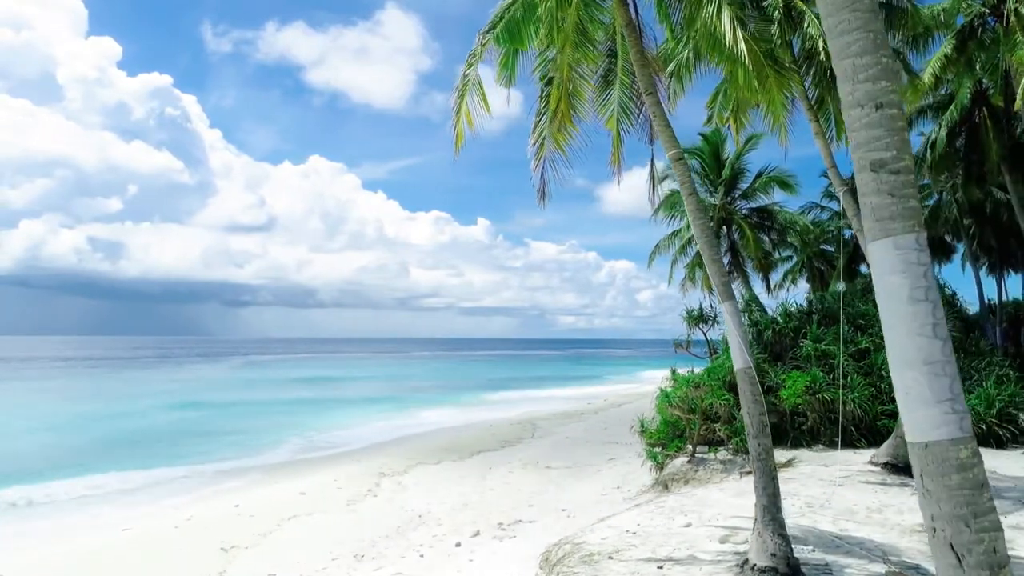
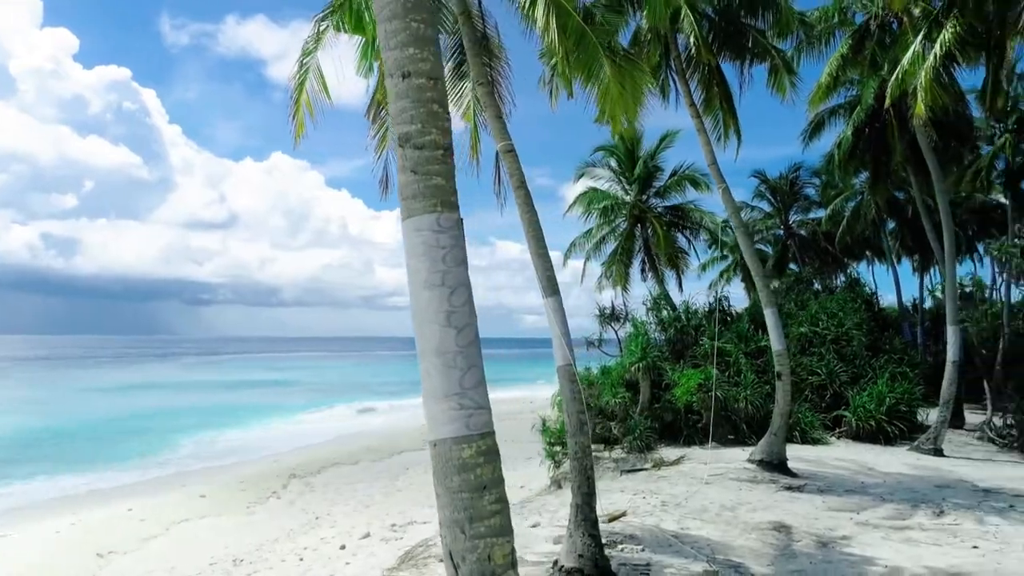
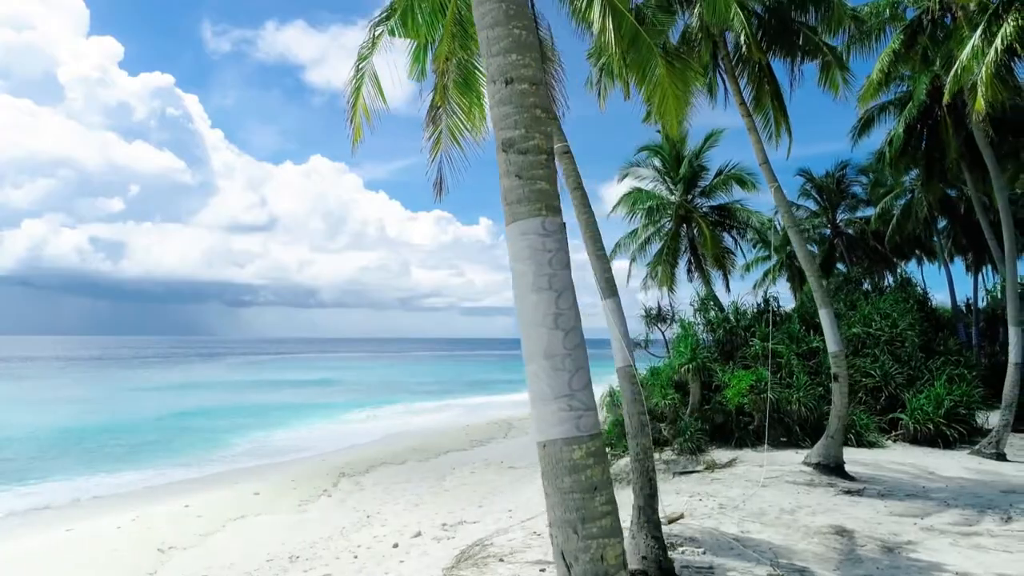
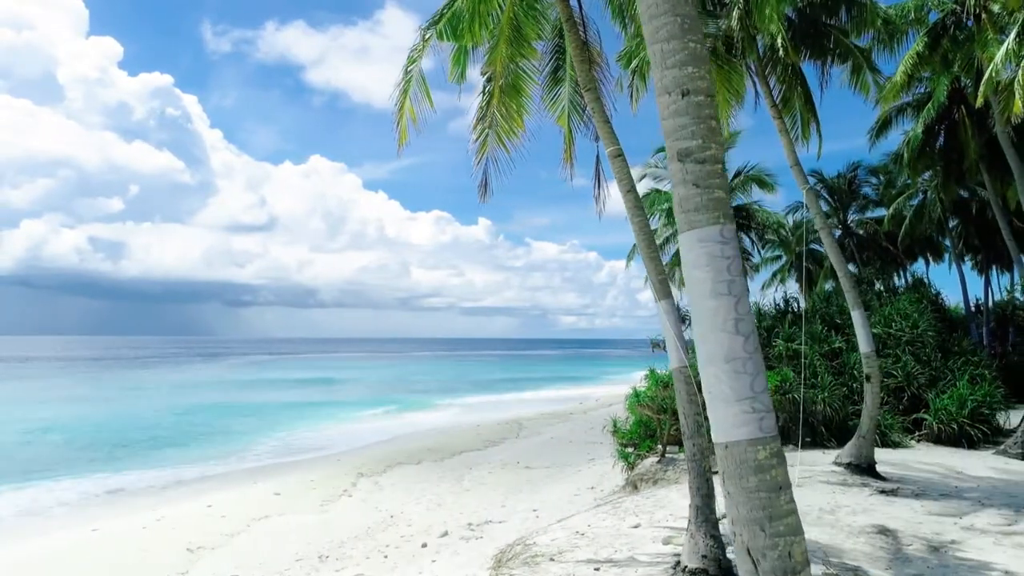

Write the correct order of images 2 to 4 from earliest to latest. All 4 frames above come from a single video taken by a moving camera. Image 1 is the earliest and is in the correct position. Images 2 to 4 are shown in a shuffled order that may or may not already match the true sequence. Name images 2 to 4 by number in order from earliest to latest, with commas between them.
4, 3, 2
